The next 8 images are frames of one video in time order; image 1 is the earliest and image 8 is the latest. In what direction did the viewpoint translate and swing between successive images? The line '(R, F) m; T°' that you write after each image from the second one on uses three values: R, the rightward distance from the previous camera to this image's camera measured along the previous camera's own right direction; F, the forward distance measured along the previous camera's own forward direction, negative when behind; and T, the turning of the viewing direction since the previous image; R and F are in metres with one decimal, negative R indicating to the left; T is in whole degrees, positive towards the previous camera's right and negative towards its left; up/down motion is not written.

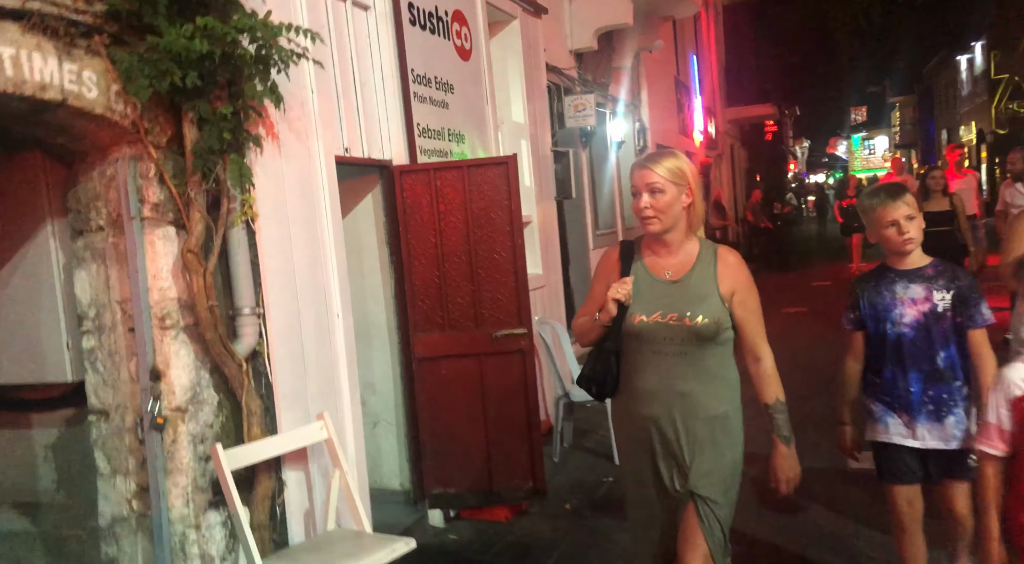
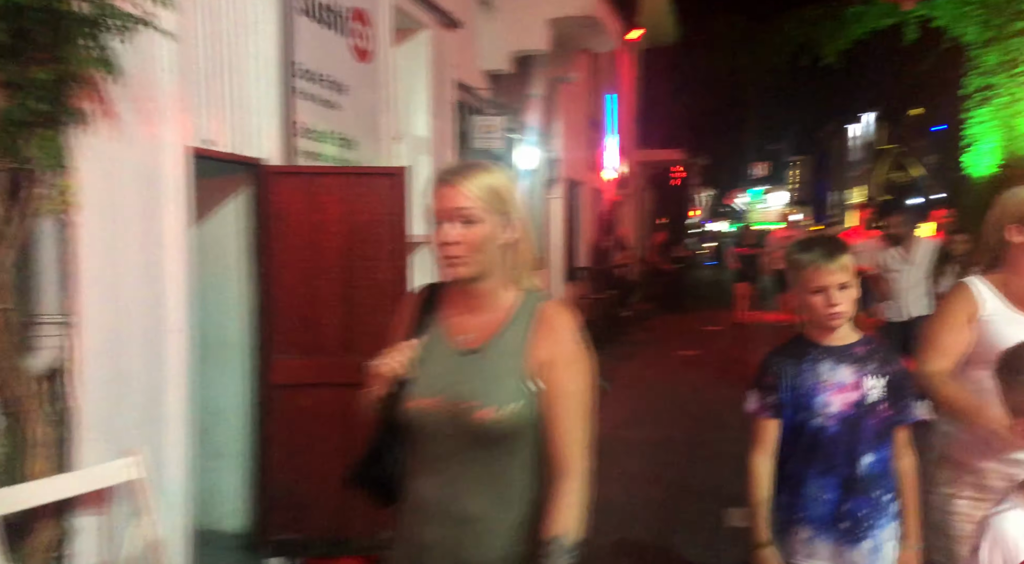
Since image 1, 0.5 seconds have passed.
(+0.1, +0.4) m; +7°
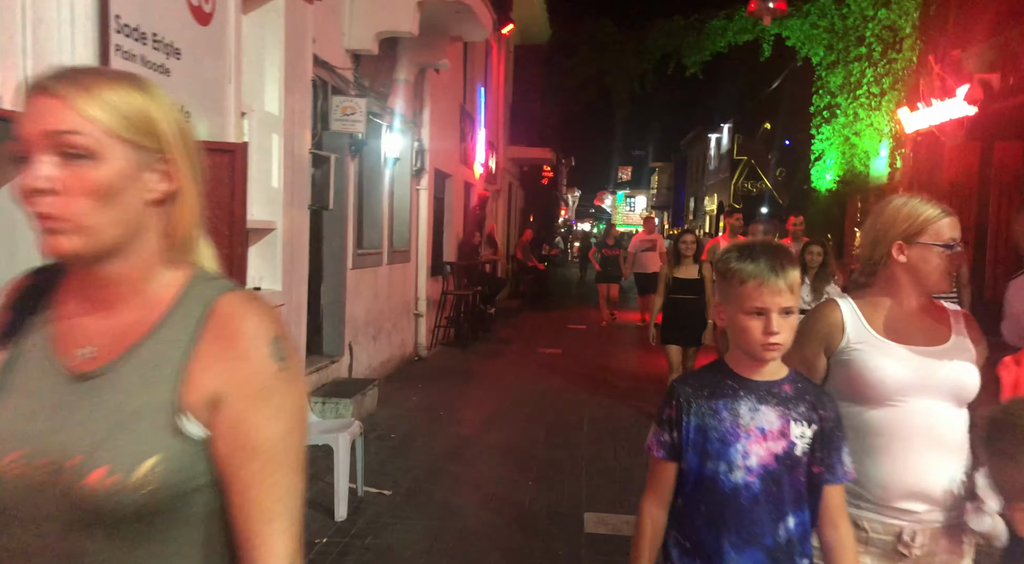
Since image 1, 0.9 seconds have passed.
(+0.1, +0.3) m; +9°
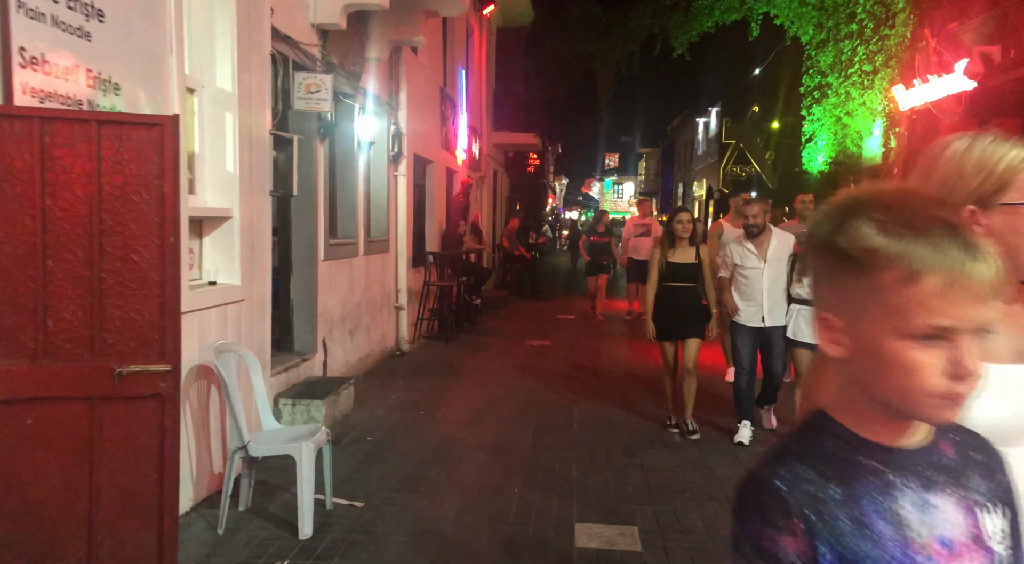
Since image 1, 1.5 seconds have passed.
(+0.1, +0.5) m; +1°
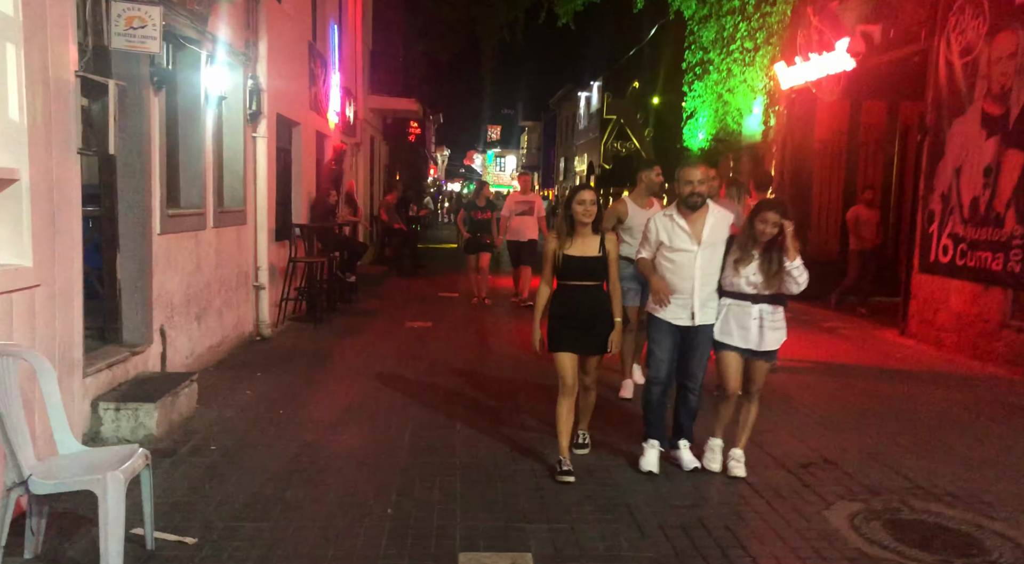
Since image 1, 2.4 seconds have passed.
(+0.1, +0.9) m; +8°
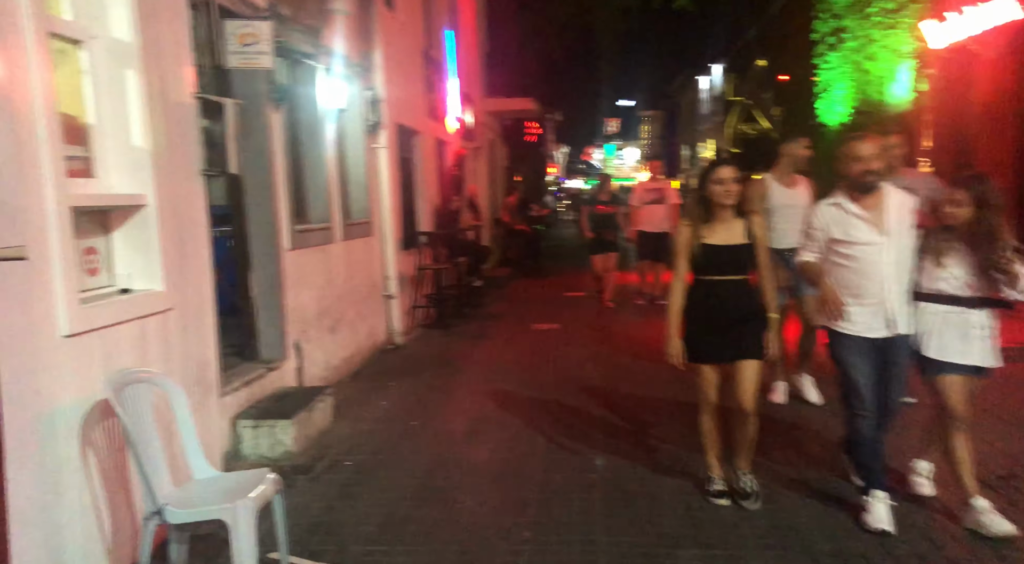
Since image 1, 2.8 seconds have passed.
(0.0, +0.3) m; -9°
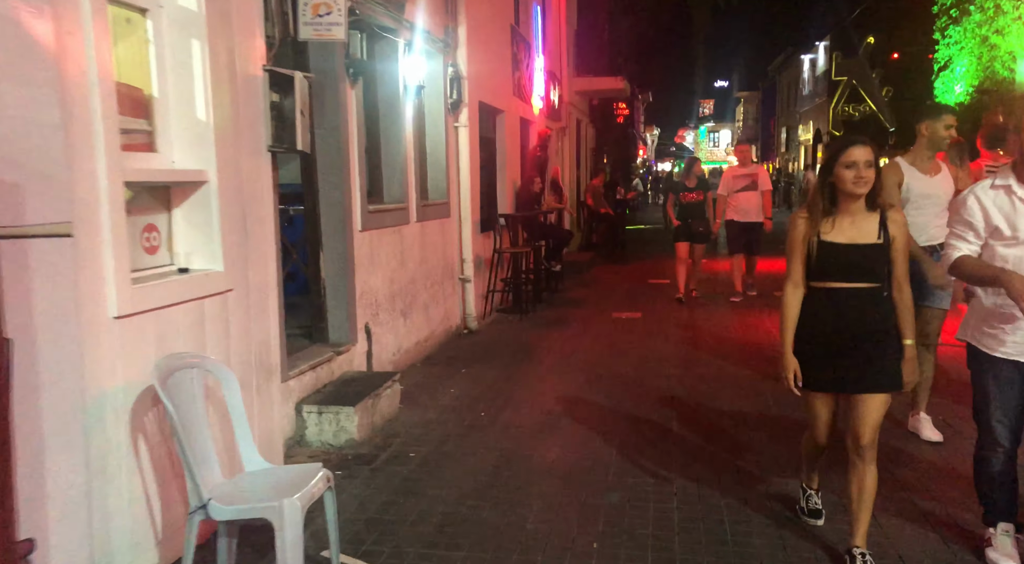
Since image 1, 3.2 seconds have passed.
(0.0, +0.3) m; -6°
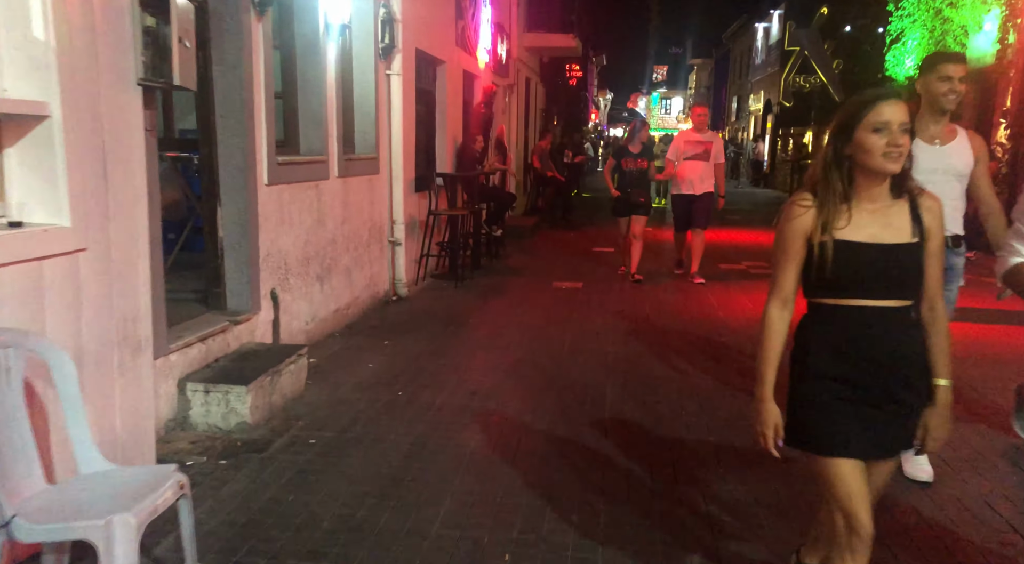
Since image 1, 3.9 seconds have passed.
(+0.2, +0.6) m; +3°
